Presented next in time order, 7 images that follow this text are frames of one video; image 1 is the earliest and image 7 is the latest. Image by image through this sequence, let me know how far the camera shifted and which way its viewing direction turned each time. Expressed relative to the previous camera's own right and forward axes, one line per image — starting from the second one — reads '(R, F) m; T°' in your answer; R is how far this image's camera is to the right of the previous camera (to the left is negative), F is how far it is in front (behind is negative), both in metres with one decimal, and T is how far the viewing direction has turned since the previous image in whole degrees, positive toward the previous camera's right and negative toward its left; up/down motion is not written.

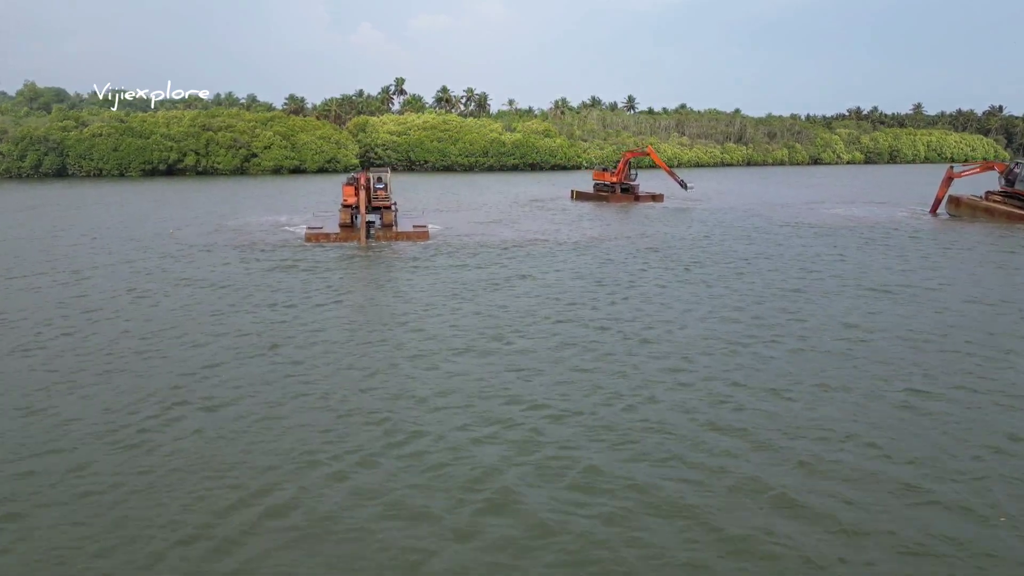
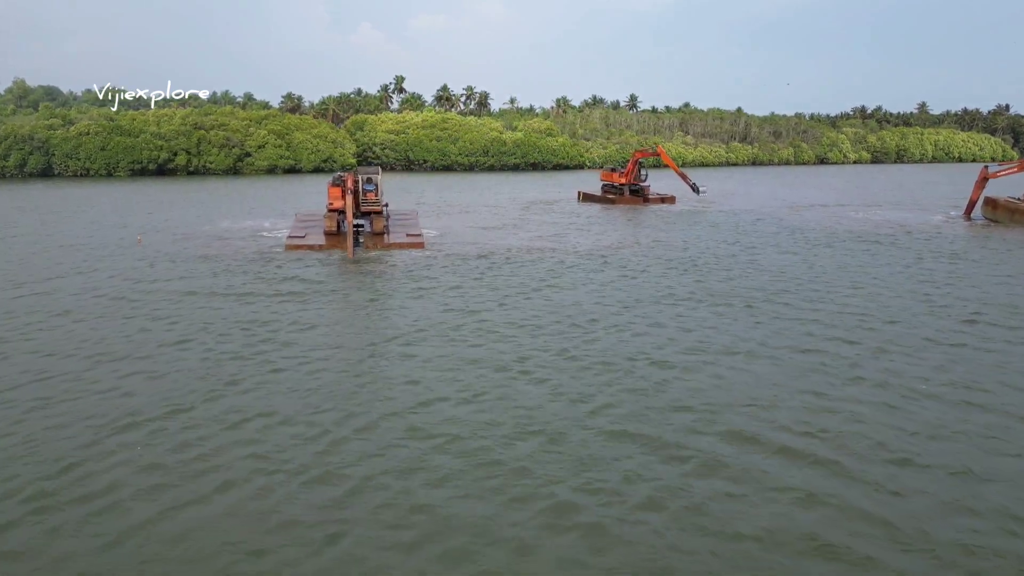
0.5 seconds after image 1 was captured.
(-0.1, +2.3) m; 0°
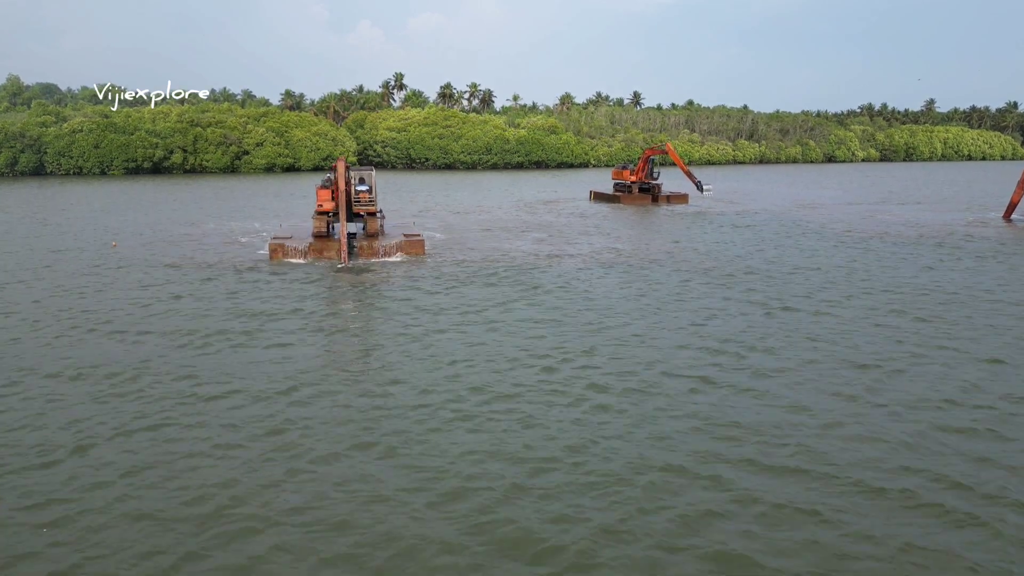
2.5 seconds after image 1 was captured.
(-0.3, +2.0) m; 0°
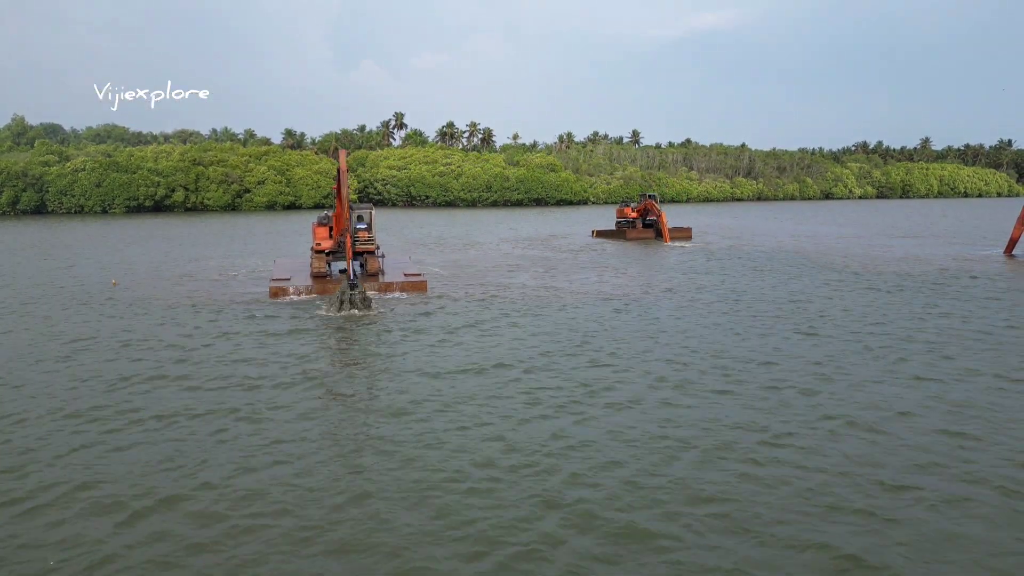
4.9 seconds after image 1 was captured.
(-0.1, +0.1) m; 0°
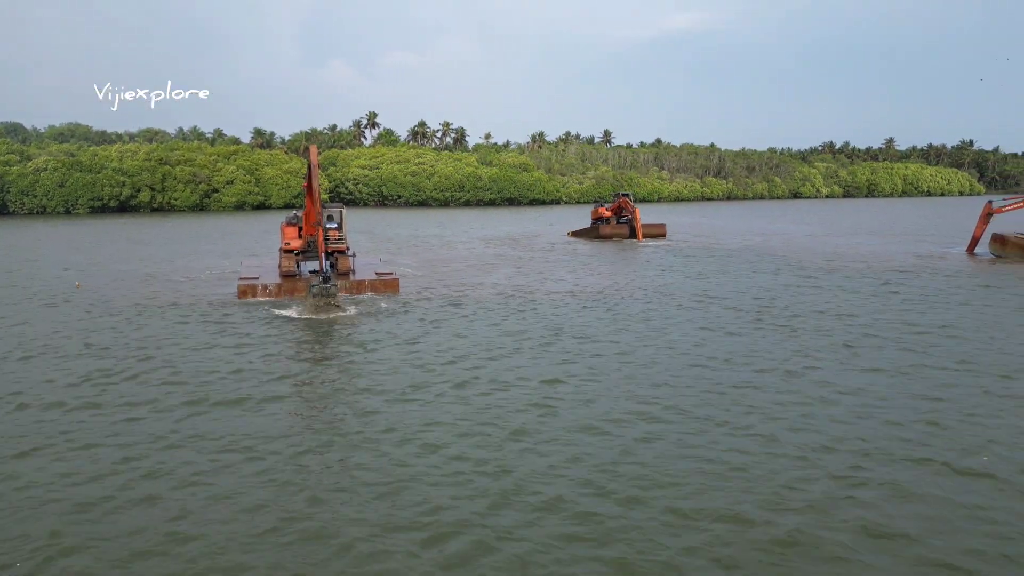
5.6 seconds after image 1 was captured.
(-0.1, +0.1) m; +2°
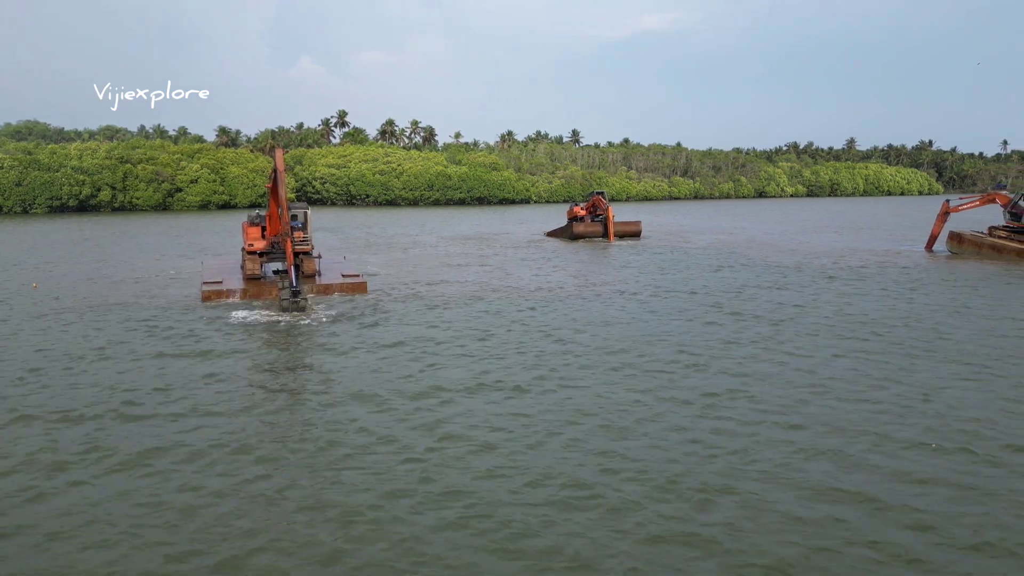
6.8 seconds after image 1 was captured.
(0.0, 0.0) m; +2°
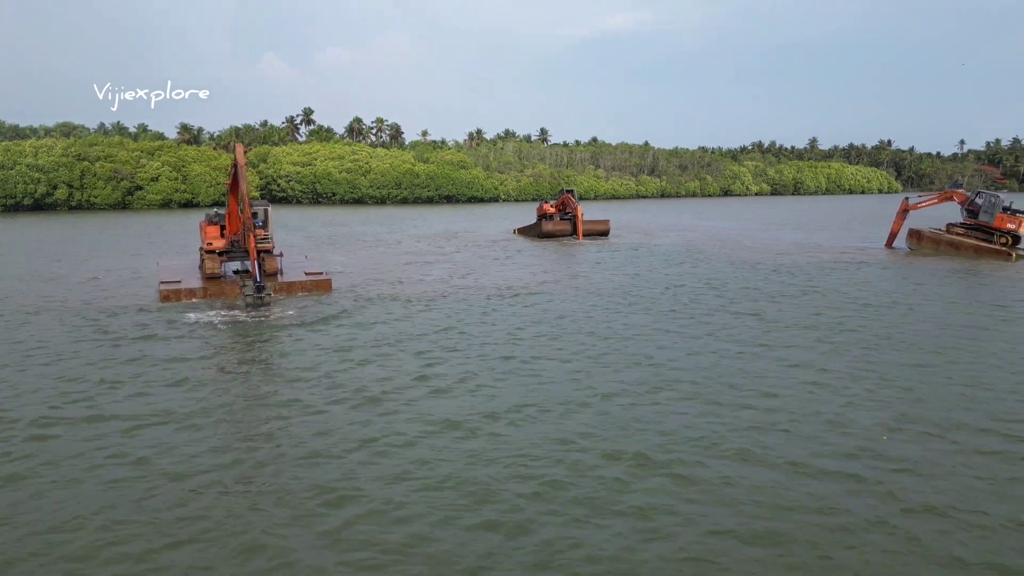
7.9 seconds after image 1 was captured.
(+0.1, +0.1) m; +2°
